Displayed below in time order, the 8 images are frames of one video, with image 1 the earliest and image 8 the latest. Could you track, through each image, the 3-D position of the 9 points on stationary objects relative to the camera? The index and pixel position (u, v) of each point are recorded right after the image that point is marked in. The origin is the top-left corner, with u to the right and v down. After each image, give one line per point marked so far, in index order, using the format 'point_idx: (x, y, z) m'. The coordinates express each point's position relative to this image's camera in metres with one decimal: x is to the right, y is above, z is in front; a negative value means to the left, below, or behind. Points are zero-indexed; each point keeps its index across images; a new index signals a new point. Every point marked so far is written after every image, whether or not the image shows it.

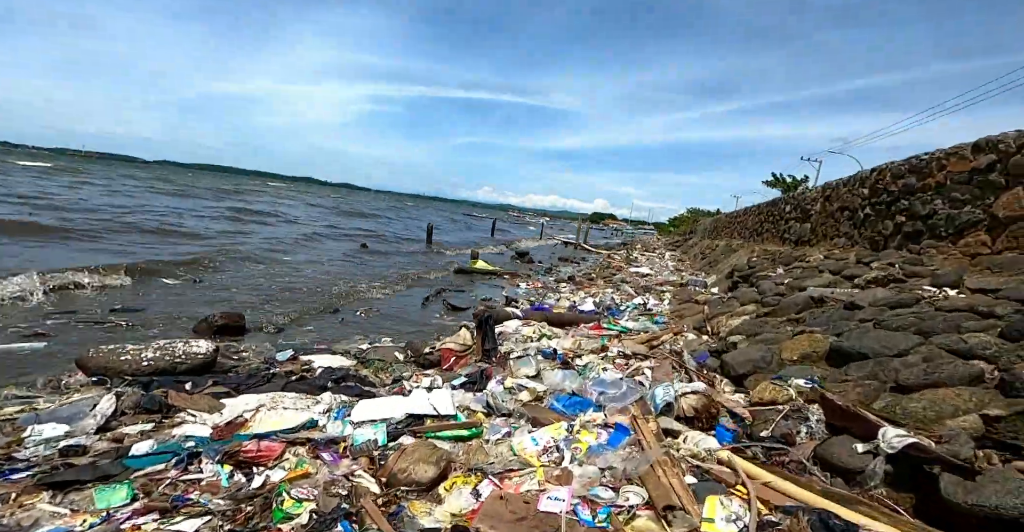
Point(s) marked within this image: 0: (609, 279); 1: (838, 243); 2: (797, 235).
0: (+2.7, -0.4, +14.0) m
1: (+5.8, +0.4, +8.8) m
2: (+6.5, +0.7, +11.4) m
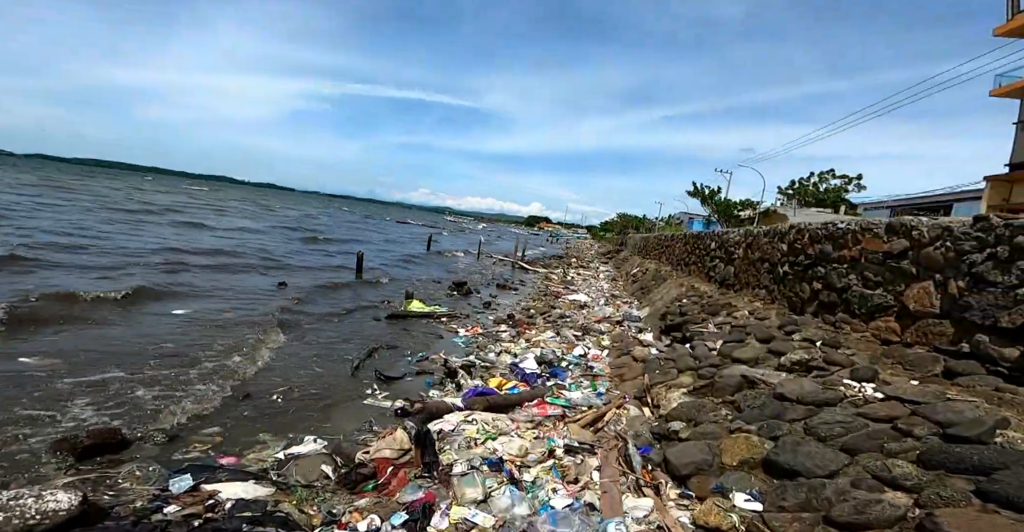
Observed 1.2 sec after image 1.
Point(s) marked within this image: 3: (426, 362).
0: (+1.0, -1.4, +14.0) m
1: (+4.6, -0.6, +9.2) m
2: (+5.0, -0.2, +11.9) m
3: (-1.5, -1.6, +8.8) m
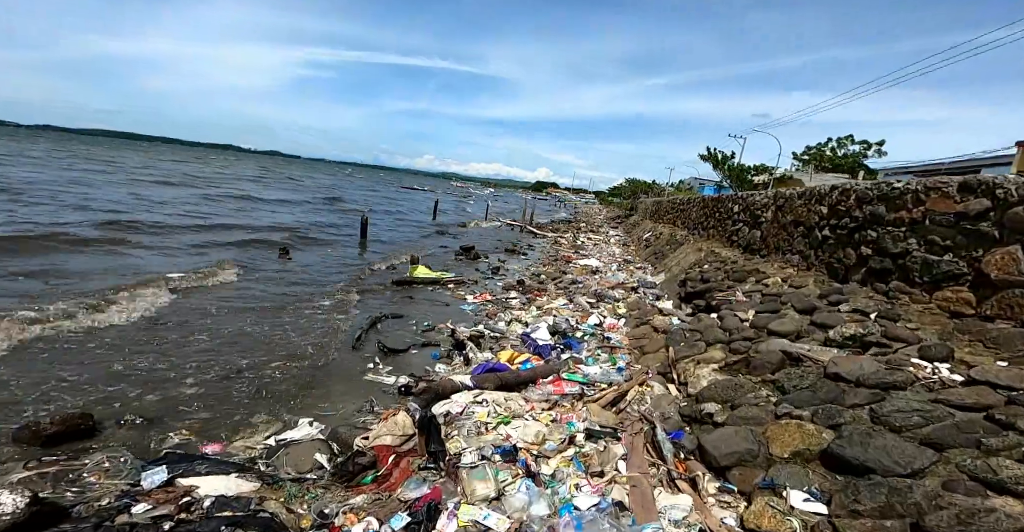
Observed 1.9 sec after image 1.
0: (+1.2, -0.5, +13.4) m
1: (+4.8, +0.1, +8.5) m
2: (+5.2, +0.6, +11.1) m
3: (-1.3, -1.1, +8.2) m
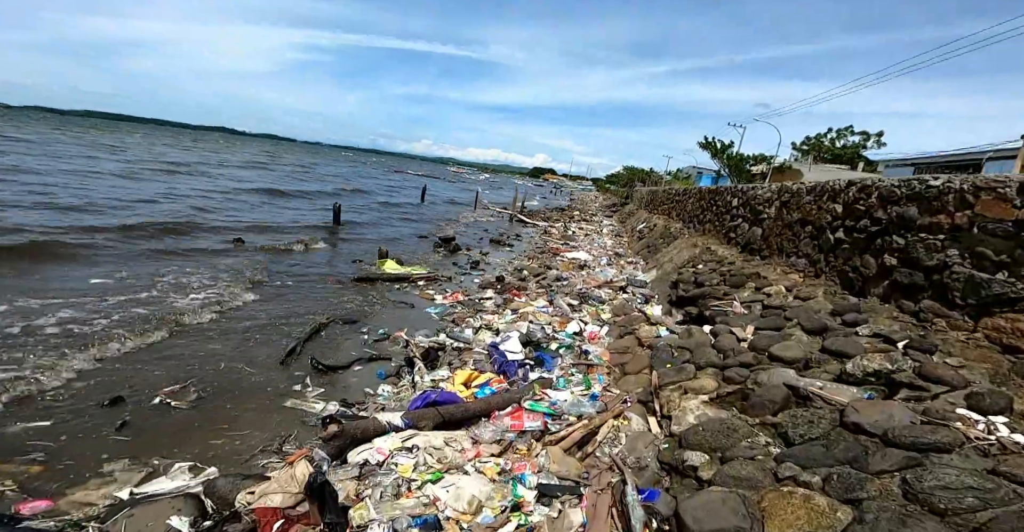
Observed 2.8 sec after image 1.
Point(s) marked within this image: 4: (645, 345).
0: (+0.7, -0.4, +12.3) m
1: (+4.3, 0.0, +7.5) m
2: (+4.7, +0.6, +10.1) m
3: (-1.8, -1.1, +7.2) m
4: (+2.0, -1.2, +7.4) m
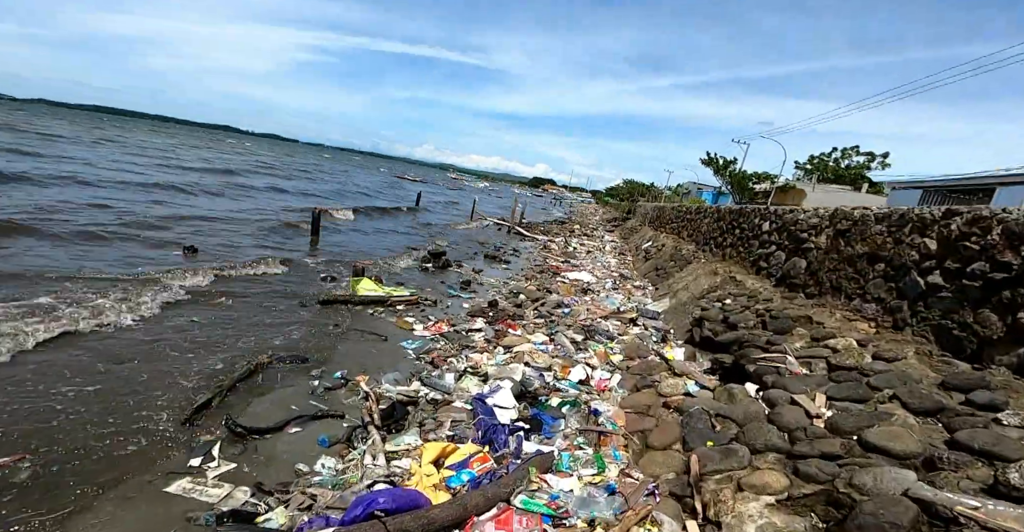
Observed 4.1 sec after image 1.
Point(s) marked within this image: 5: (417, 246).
0: (+0.6, -0.9, +10.8) m
1: (+4.3, -0.6, +6.0) m
2: (+4.7, -0.1, +8.6) m
3: (-1.9, -1.4, +5.6) m
4: (+1.9, -1.6, +5.8) m
5: (-3.1, +0.6, +16.1) m
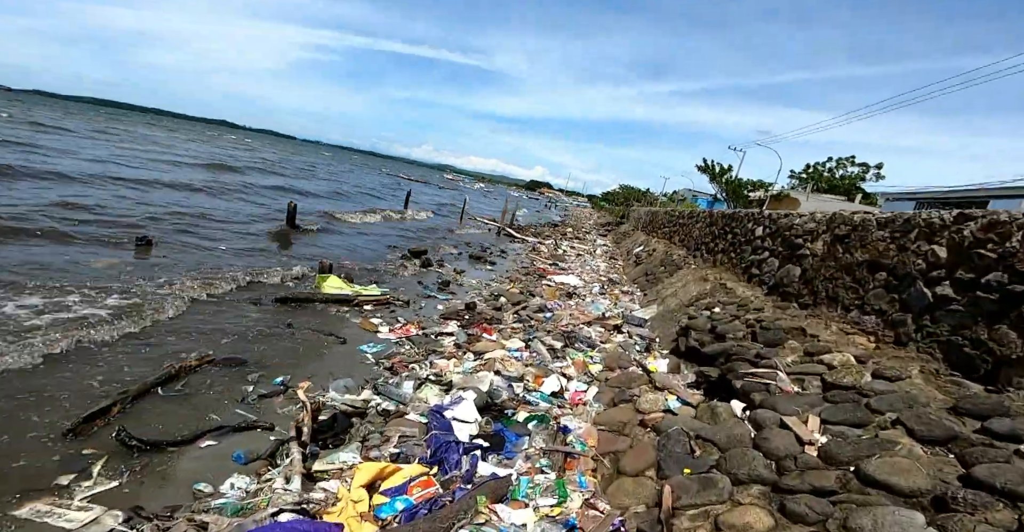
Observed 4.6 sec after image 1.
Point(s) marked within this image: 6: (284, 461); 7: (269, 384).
0: (+0.1, -0.9, +10.2) m
1: (+3.9, -0.7, +5.4) m
2: (+4.3, -0.2, +8.1) m
3: (-2.4, -1.3, +5.0) m
4: (+1.4, -1.7, +5.2) m
5: (-3.5, +0.7, +15.5) m
6: (-1.8, -1.6, +4.1) m
7: (-2.5, -1.2, +5.3) m
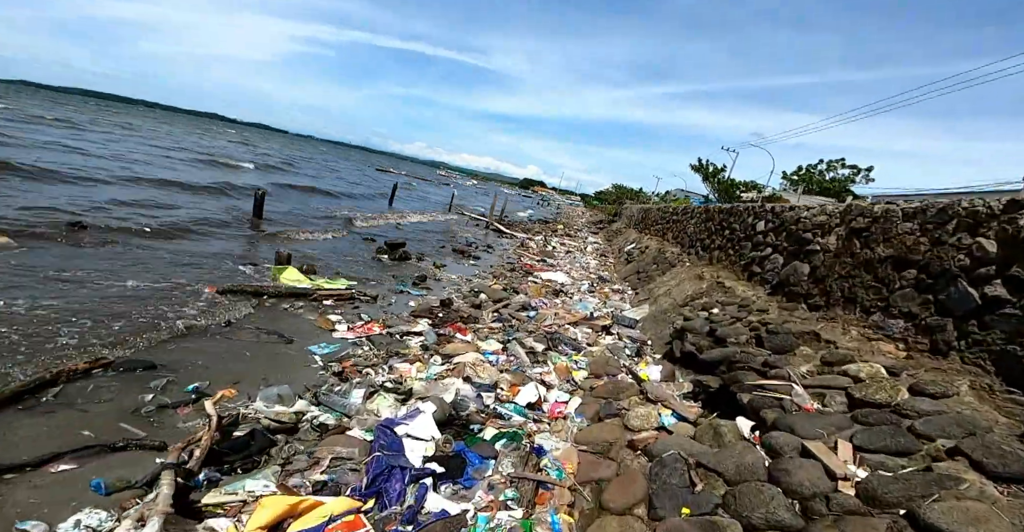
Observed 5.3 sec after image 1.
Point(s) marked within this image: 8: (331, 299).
0: (-0.2, -0.8, +9.4) m
1: (+3.6, -0.6, +4.6) m
2: (+3.9, -0.1, +7.3) m
3: (-2.7, -1.2, +4.2) m
4: (+1.1, -1.6, +4.4) m
5: (-4.0, +0.9, +14.6) m
6: (-2.1, -1.5, +3.2) m
7: (-2.9, -1.1, +4.4) m
8: (-2.8, -0.5, +7.8) m
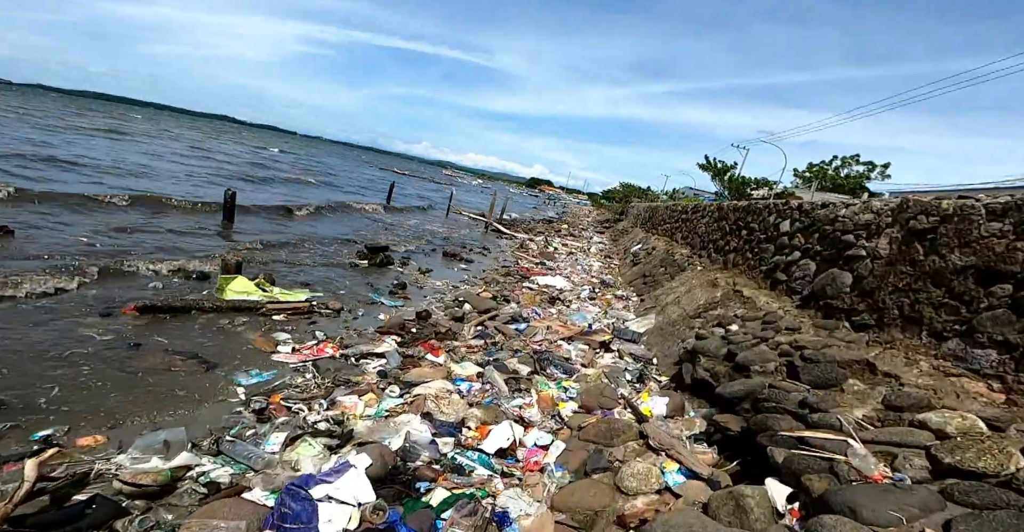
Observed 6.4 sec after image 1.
0: (-0.5, -0.9, +8.3) m
1: (+3.2, -0.7, +3.4) m
2: (+3.7, -0.2, +6.1) m
3: (-3.0, -1.3, +3.1) m
4: (+0.8, -1.7, +3.3) m
5: (-4.1, +0.7, +13.5) m
6: (-2.5, -1.6, +2.1) m
7: (-3.2, -1.2, +3.3) m
8: (-3.1, -0.6, +6.8) m
